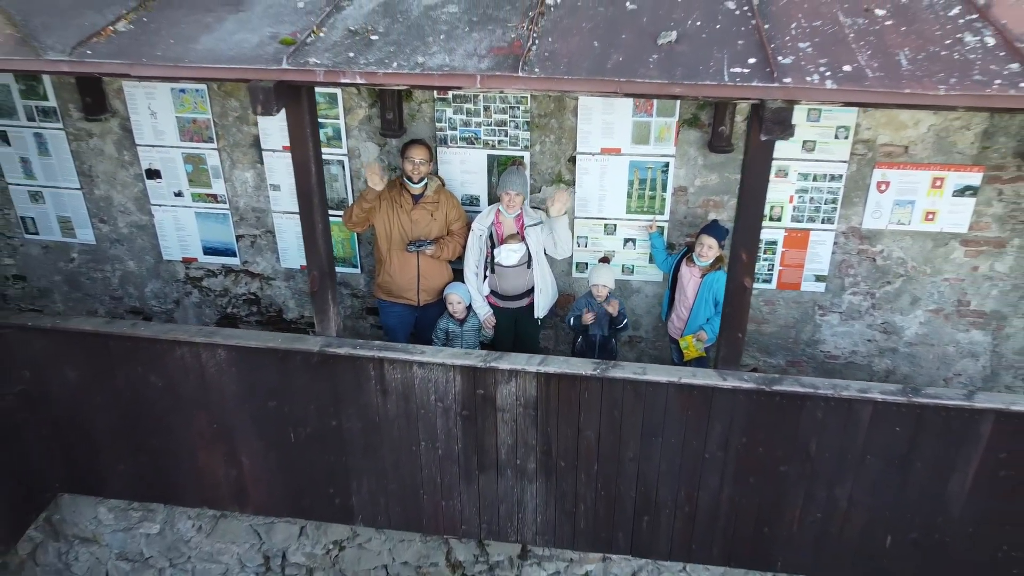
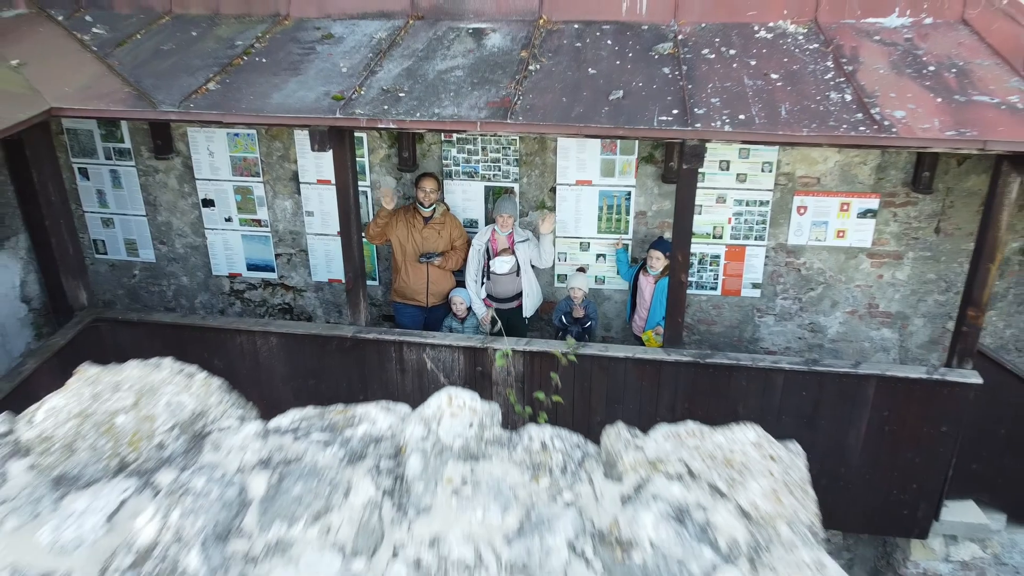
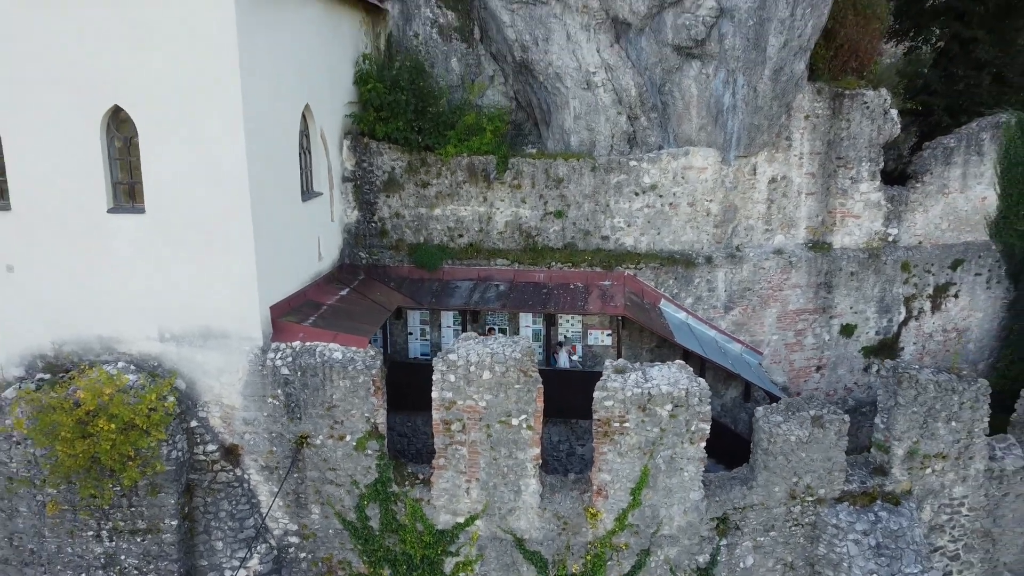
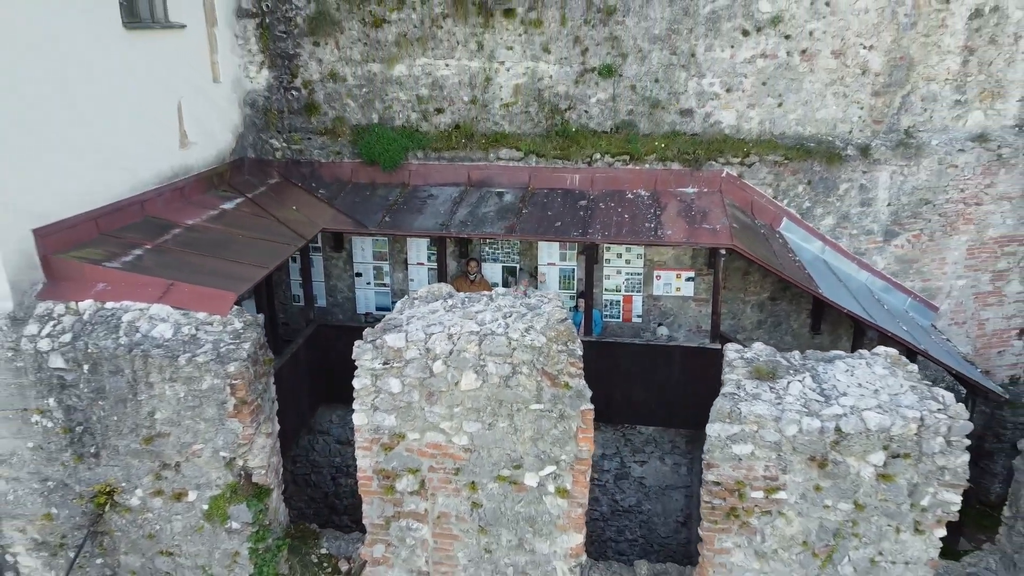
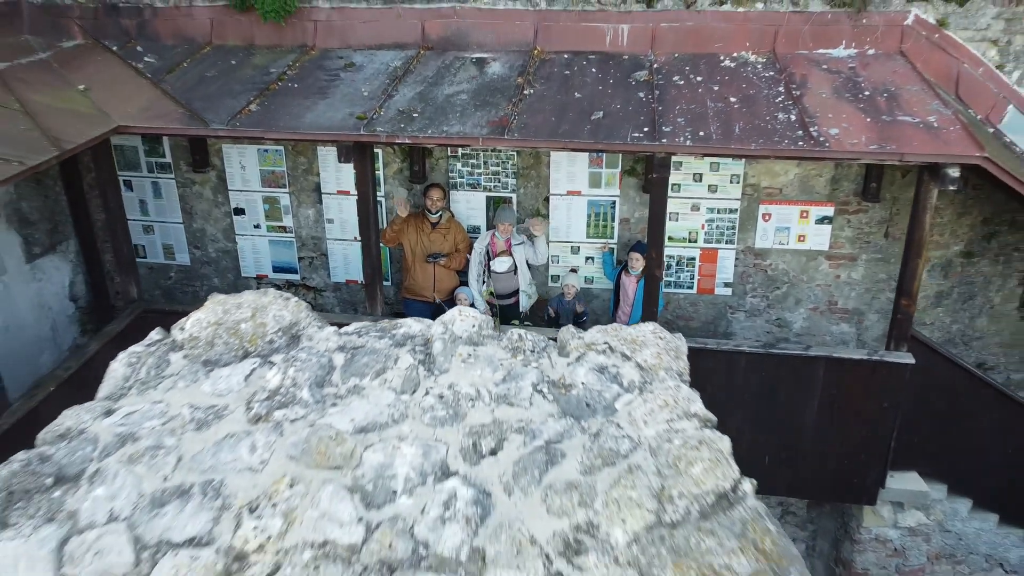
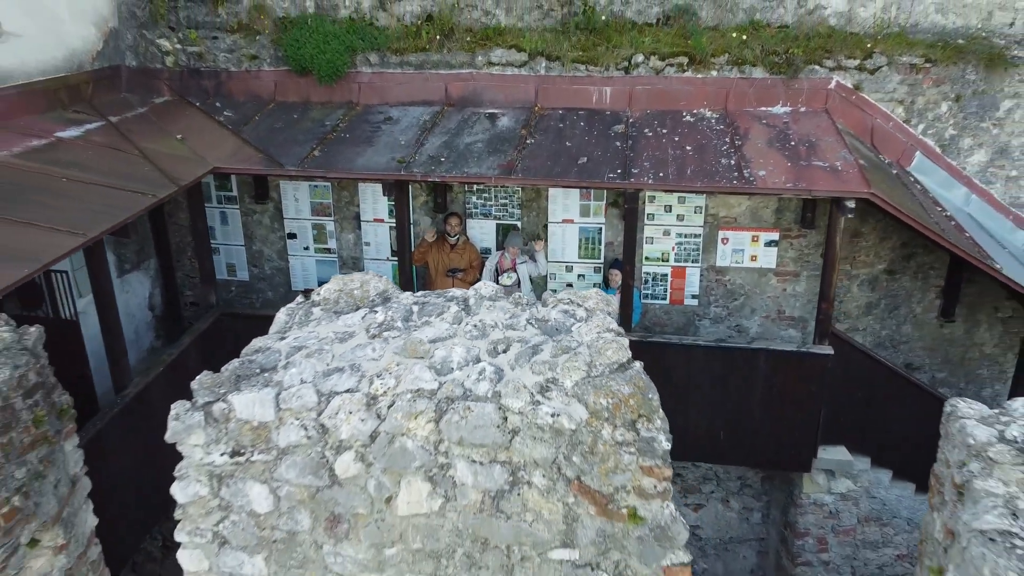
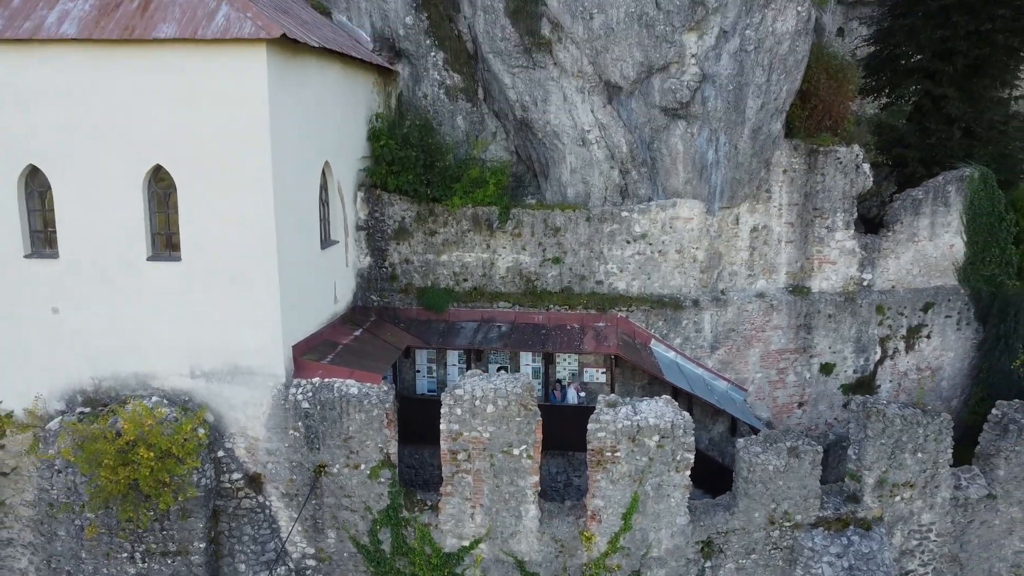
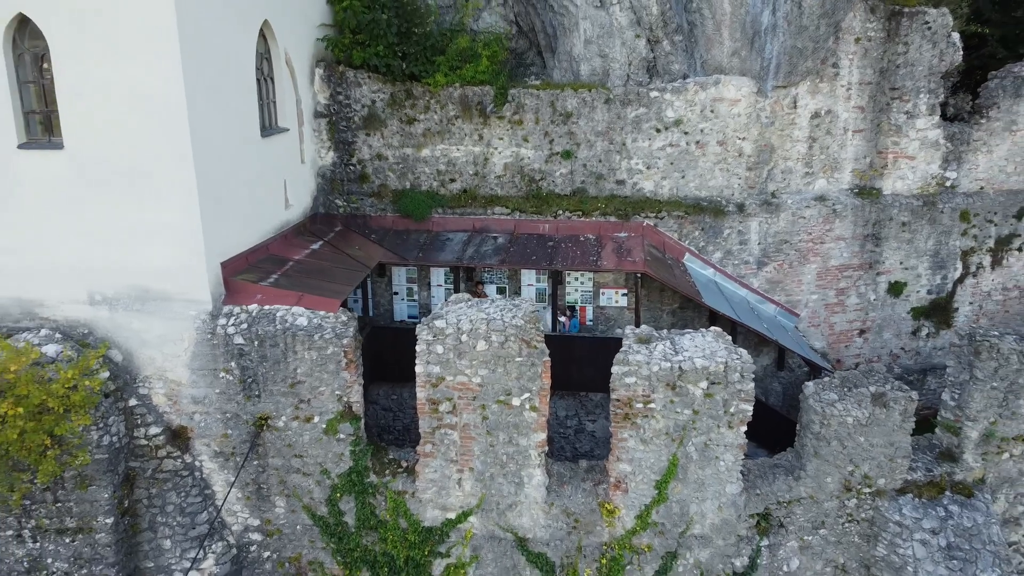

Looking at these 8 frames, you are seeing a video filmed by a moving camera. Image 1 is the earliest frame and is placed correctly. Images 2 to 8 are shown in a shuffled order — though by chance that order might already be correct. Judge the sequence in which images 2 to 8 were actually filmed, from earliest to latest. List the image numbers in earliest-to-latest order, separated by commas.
2, 5, 6, 4, 8, 3, 7
